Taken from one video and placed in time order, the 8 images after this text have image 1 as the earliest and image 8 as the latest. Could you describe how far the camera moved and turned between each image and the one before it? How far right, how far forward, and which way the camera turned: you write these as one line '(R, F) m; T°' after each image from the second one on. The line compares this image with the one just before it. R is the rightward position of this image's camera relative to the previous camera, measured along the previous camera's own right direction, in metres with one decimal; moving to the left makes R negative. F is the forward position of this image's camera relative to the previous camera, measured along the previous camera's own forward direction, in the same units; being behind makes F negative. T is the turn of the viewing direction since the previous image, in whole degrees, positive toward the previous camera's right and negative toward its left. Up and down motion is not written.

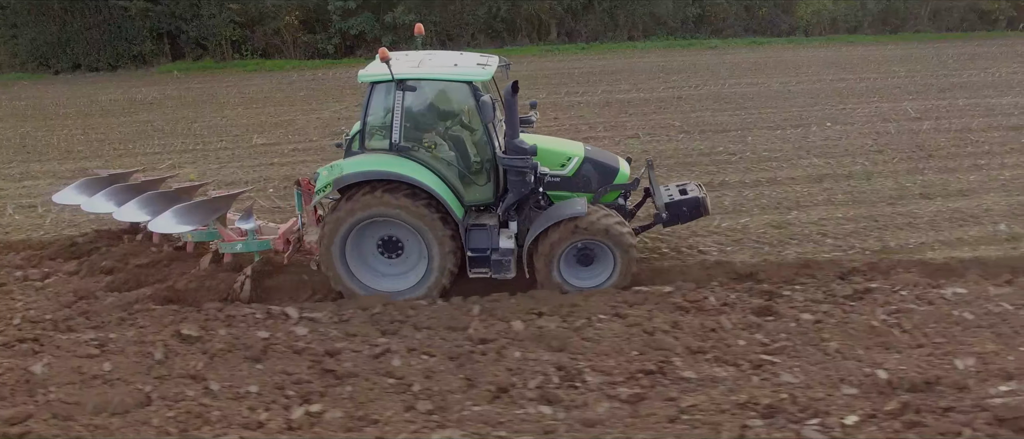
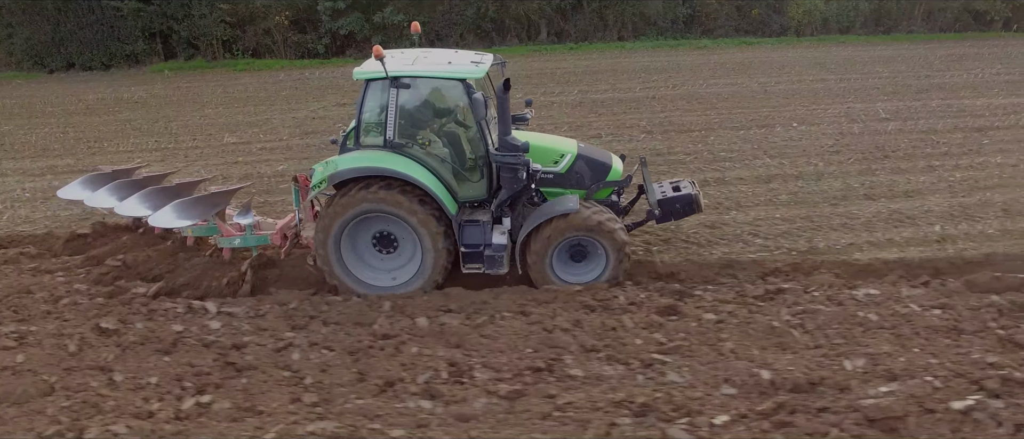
(+0.7, -0.1) m; -2°
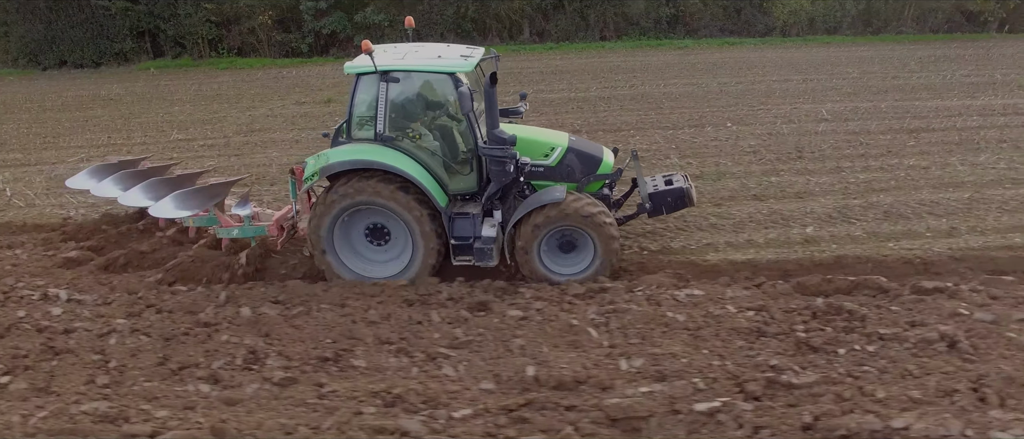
(+1.4, 0.0) m; -3°
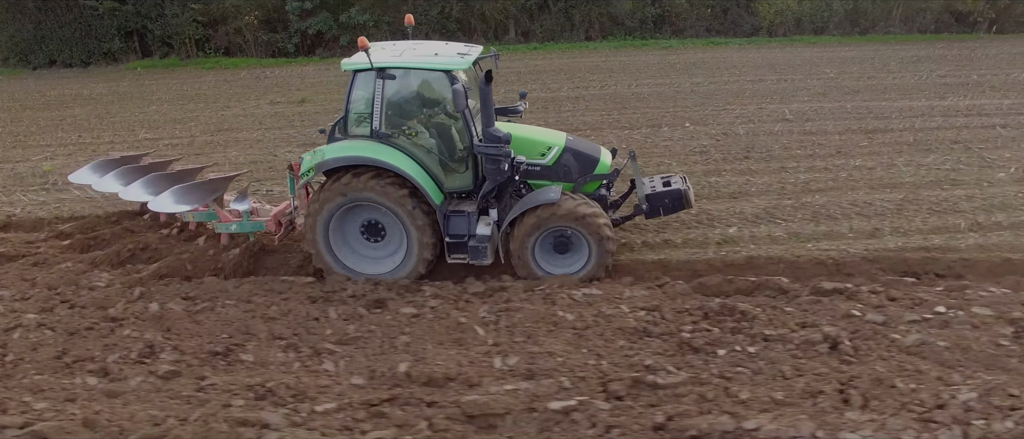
(+0.7, 0.0) m; -1°
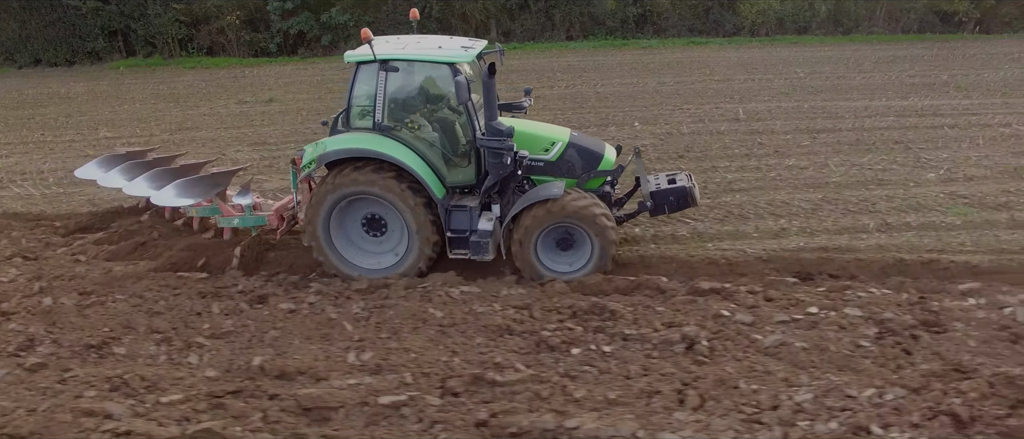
(+0.9, 0.0) m; -2°
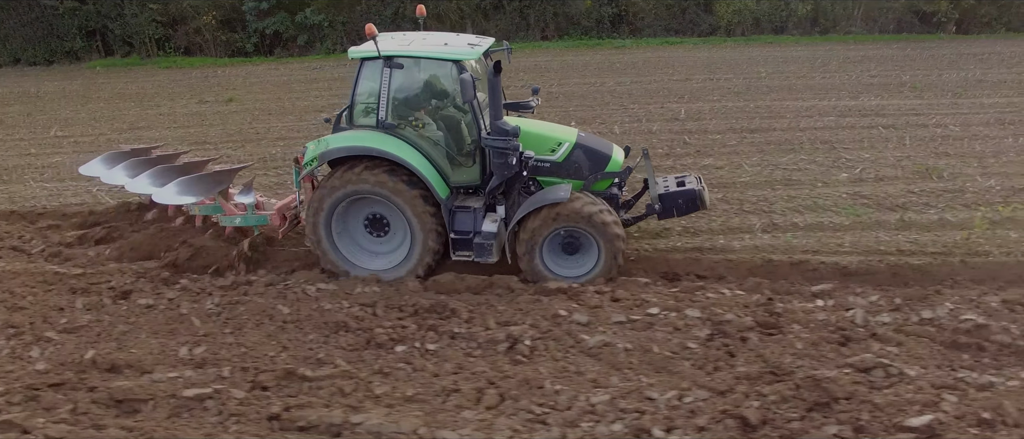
(+1.0, 0.0) m; -2°
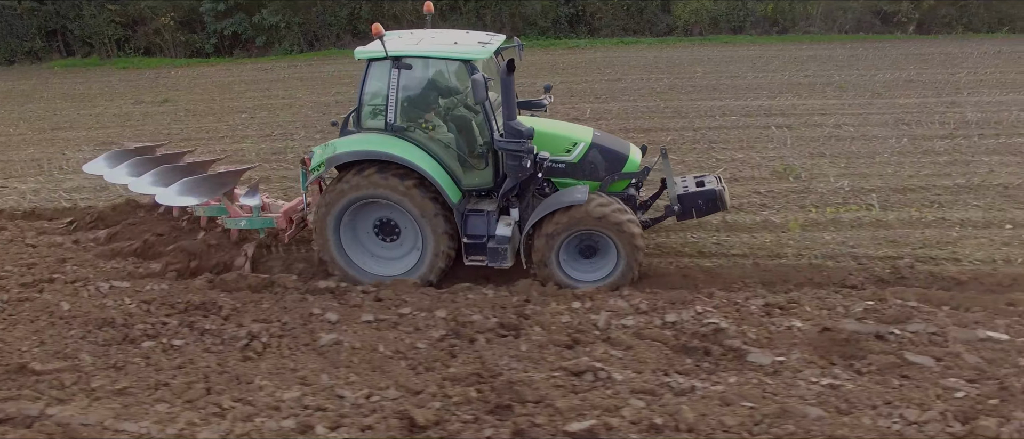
(+1.5, 0.0) m; -2°
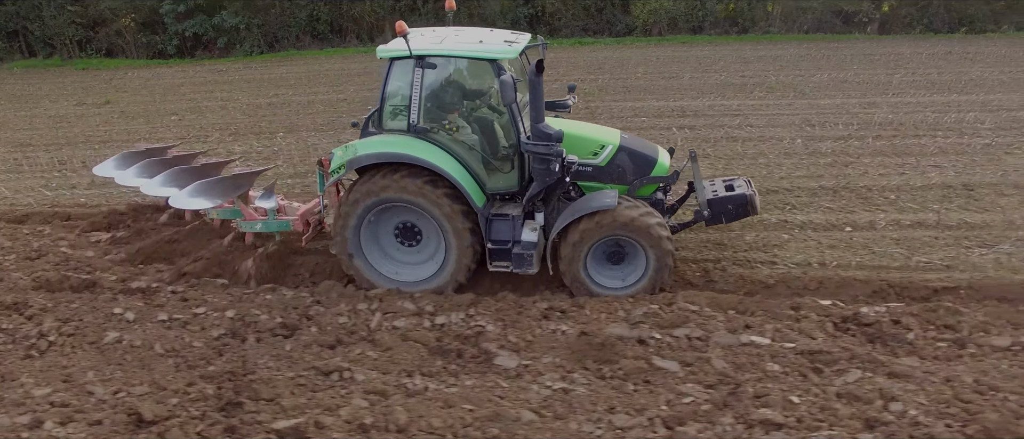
(+1.3, 0.0) m; -1°
